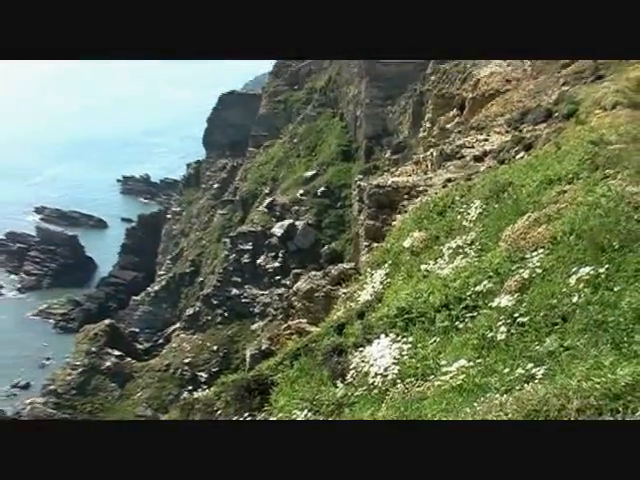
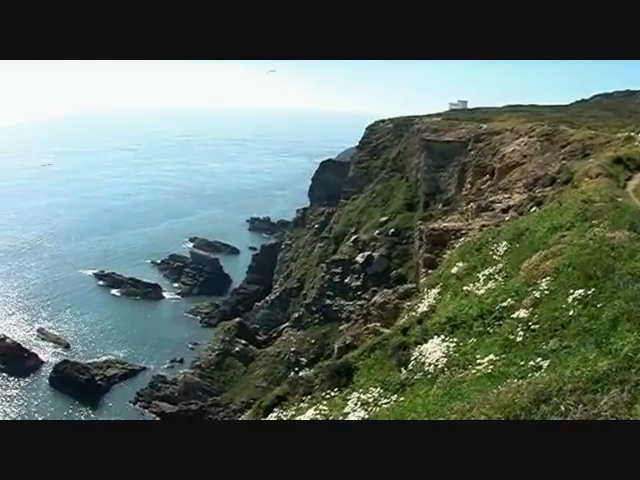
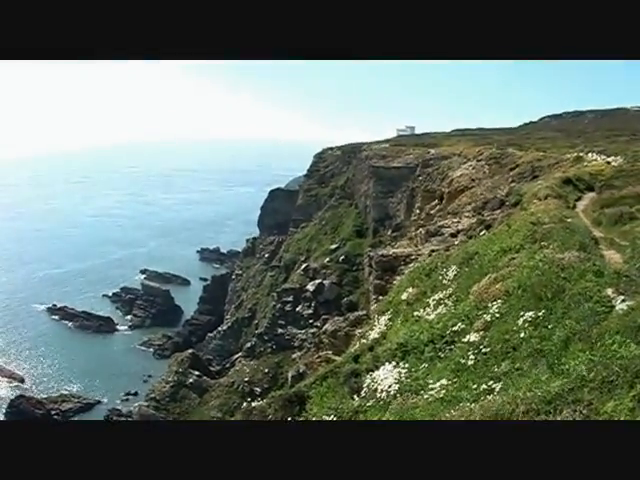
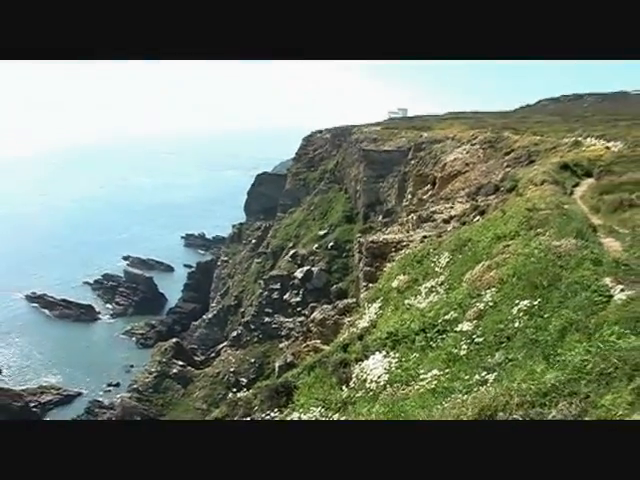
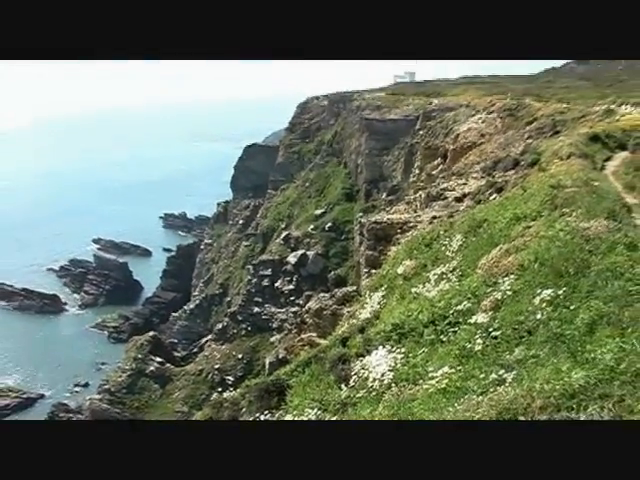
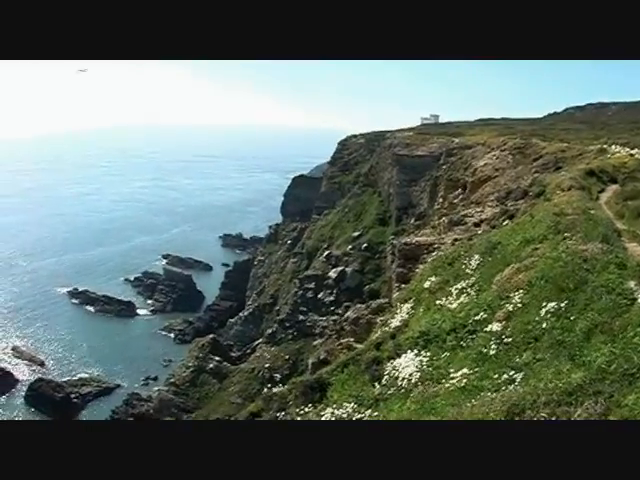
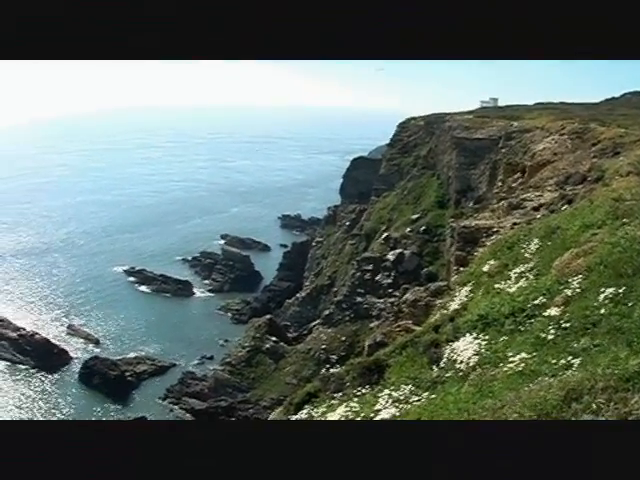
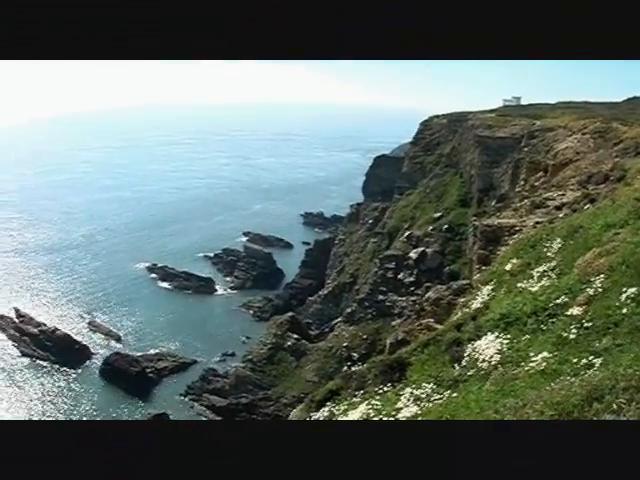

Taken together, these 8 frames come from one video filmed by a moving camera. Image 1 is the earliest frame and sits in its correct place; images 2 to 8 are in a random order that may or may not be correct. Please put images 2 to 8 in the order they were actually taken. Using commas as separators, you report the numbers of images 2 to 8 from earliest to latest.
5, 4, 3, 6, 2, 7, 8
